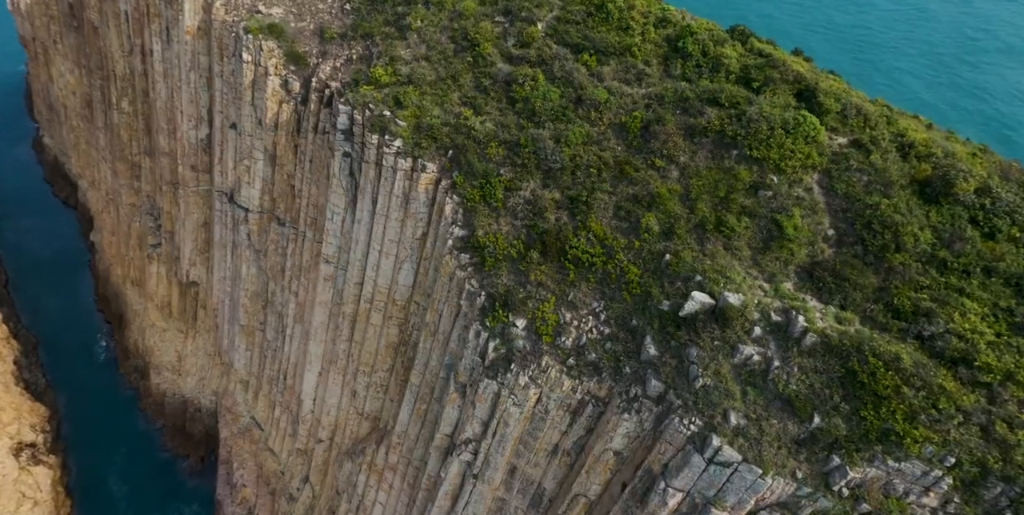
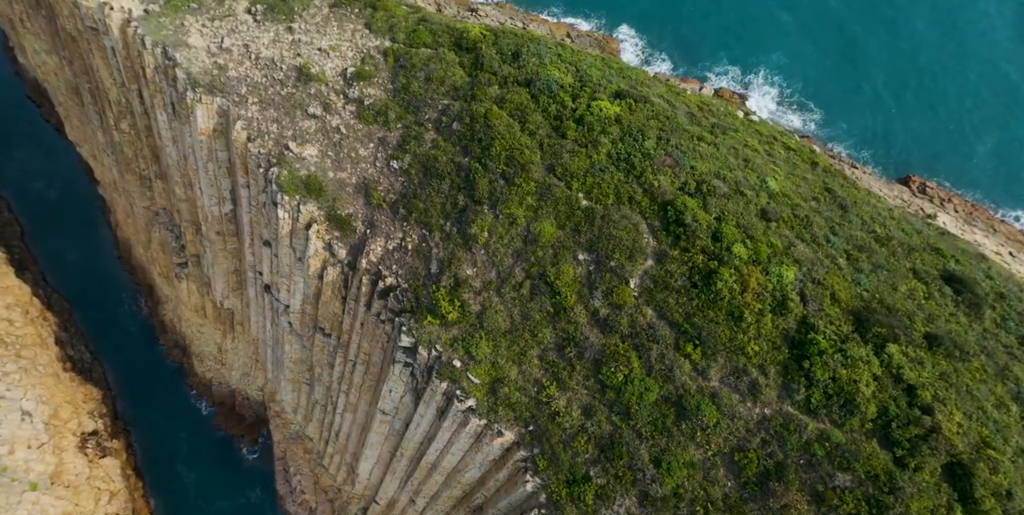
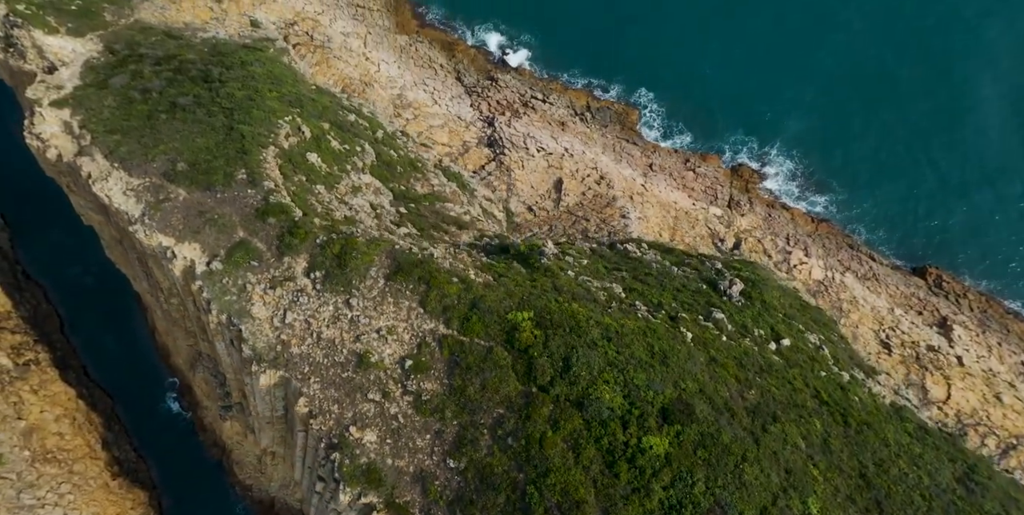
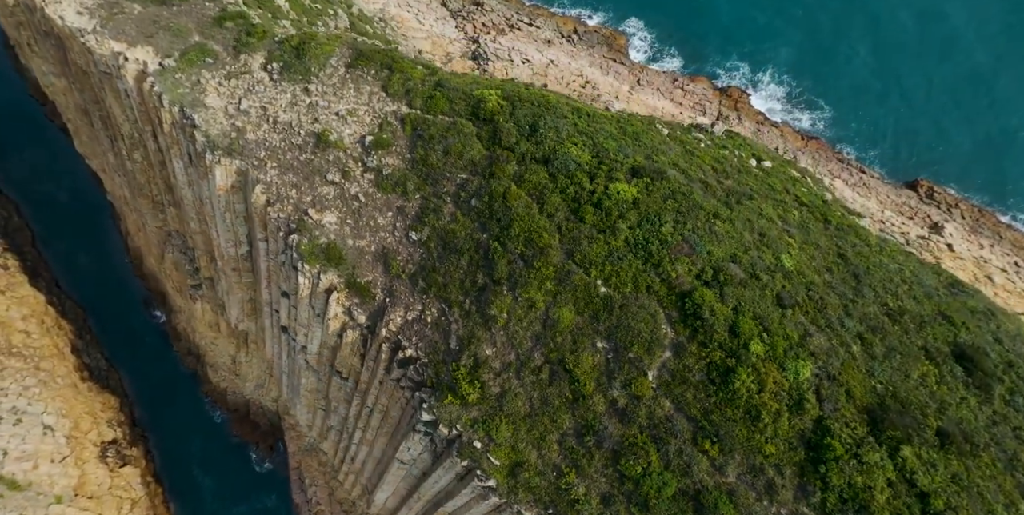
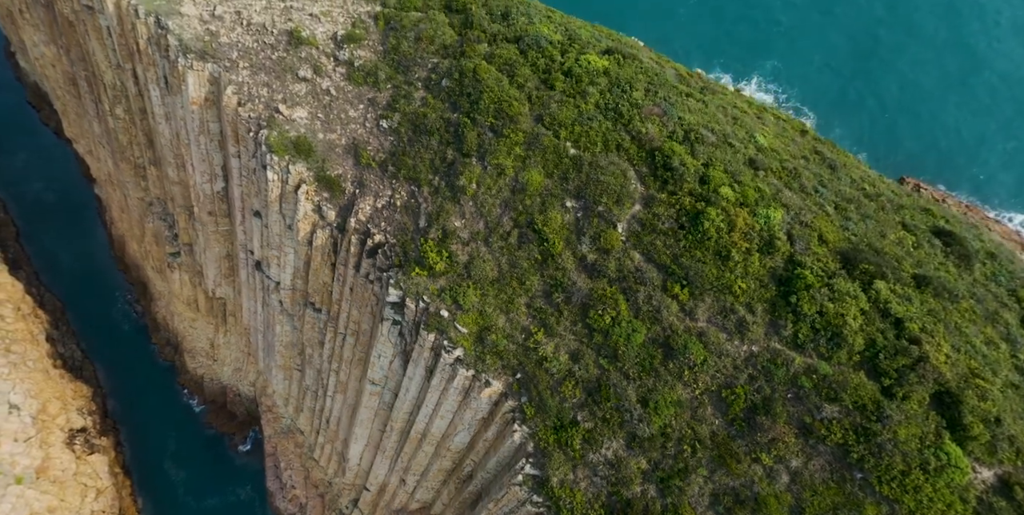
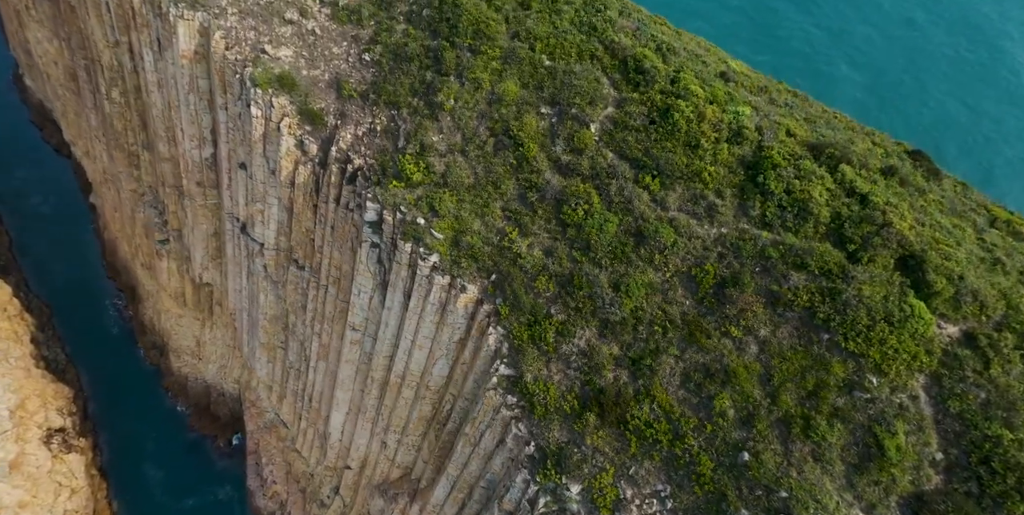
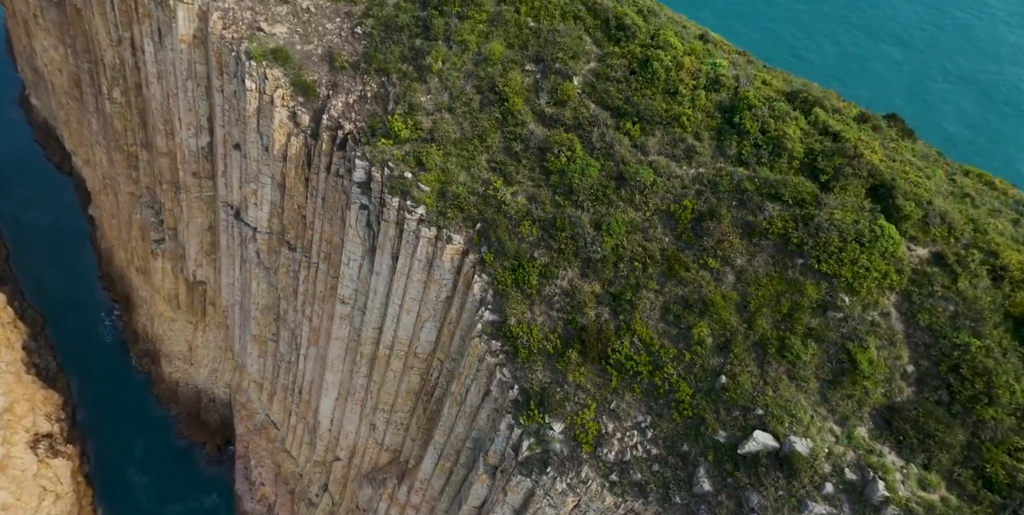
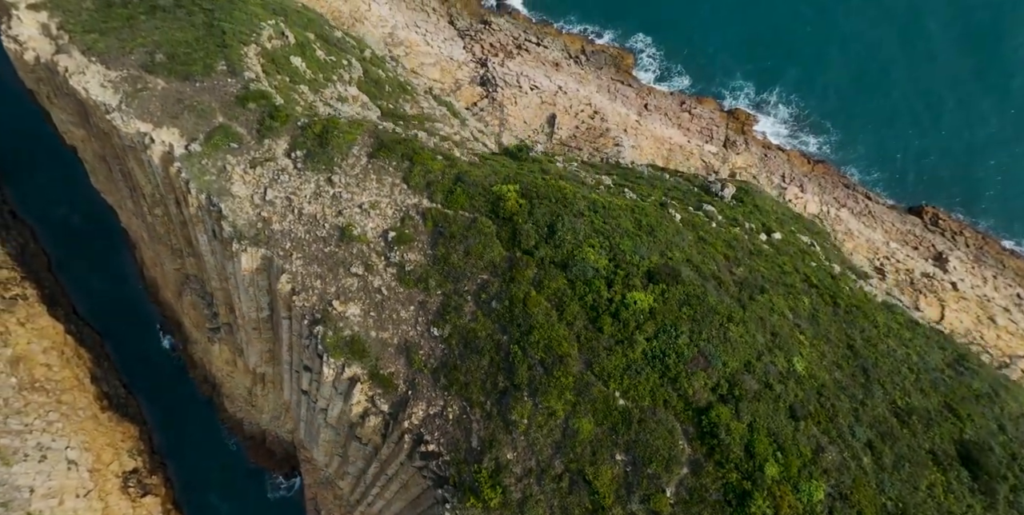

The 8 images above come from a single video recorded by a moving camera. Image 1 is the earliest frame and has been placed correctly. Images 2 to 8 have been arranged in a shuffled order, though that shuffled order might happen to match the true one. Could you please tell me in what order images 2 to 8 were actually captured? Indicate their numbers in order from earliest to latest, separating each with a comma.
7, 6, 5, 2, 4, 8, 3
